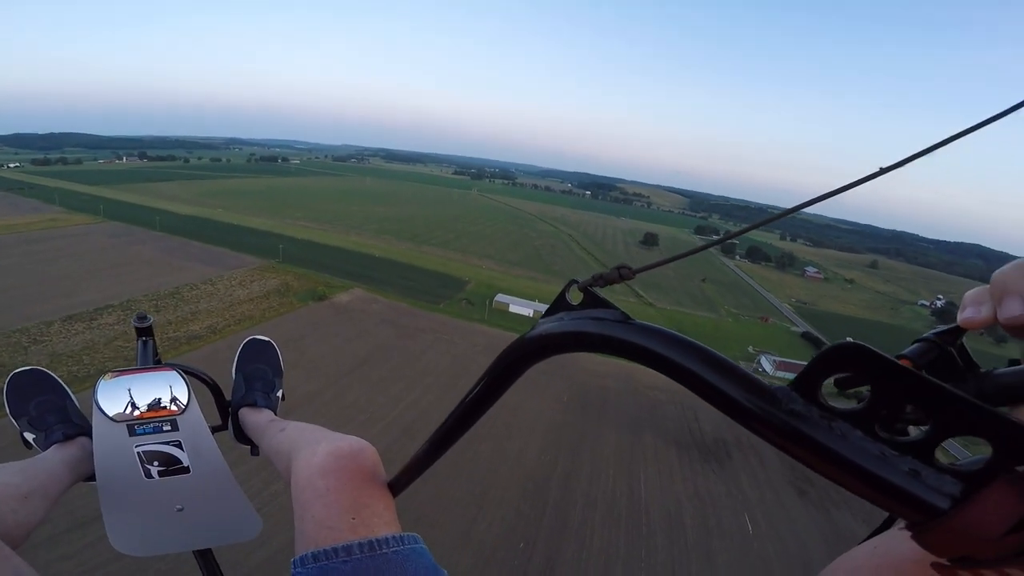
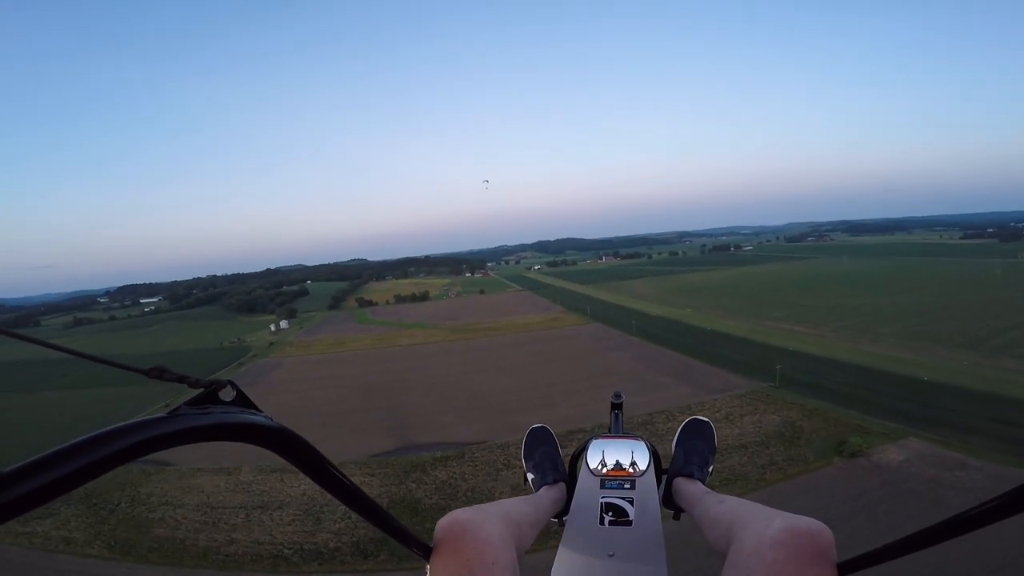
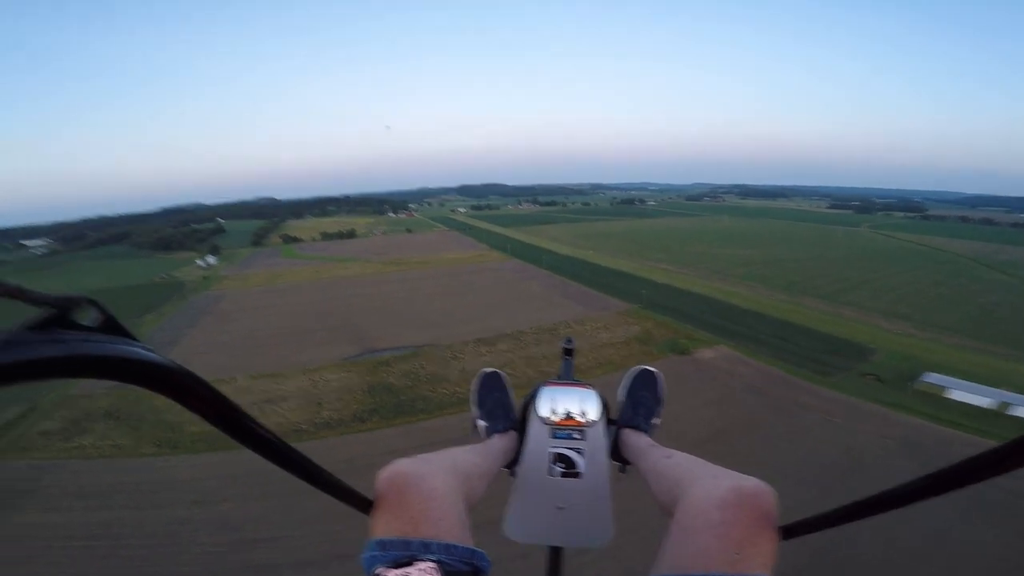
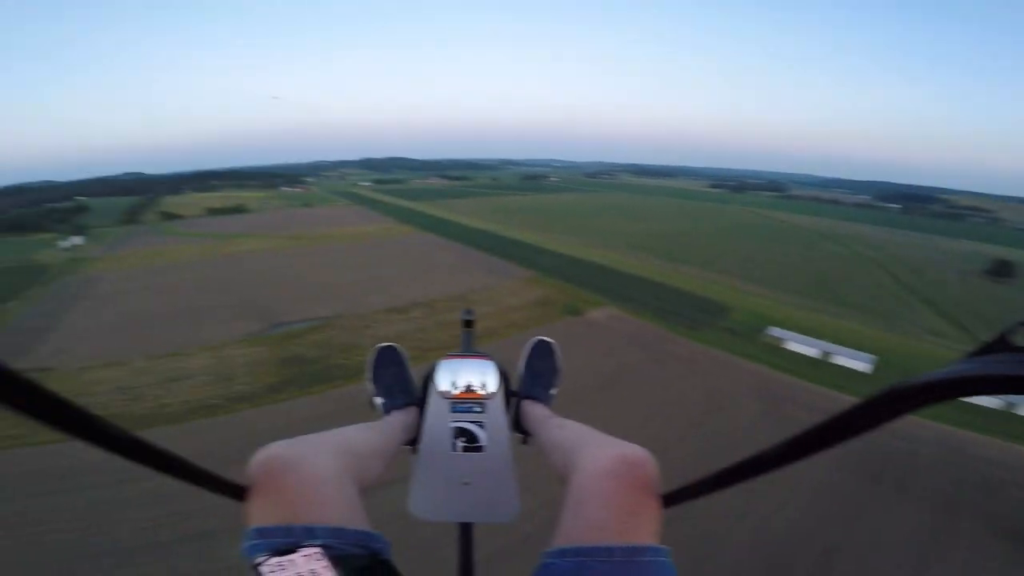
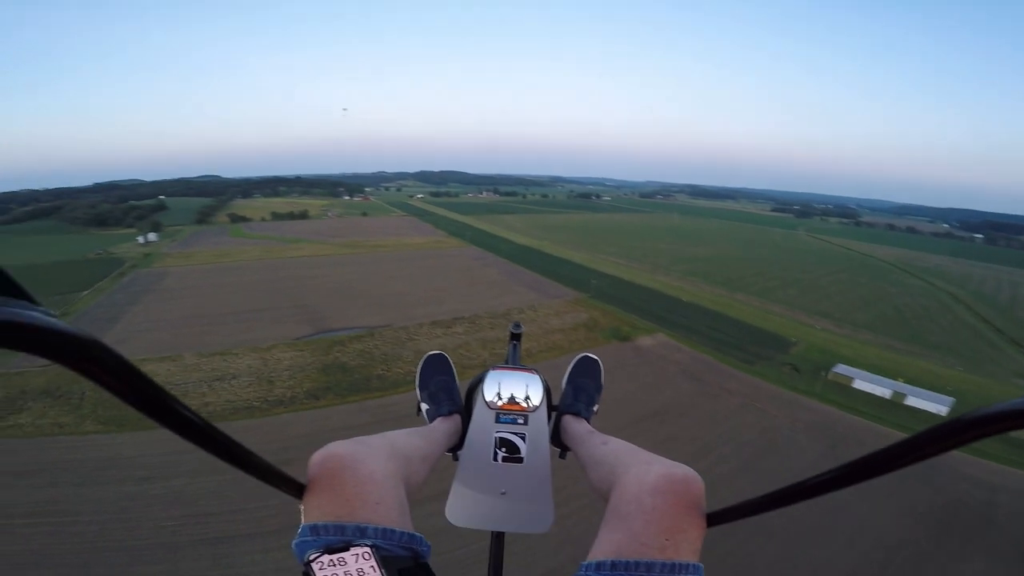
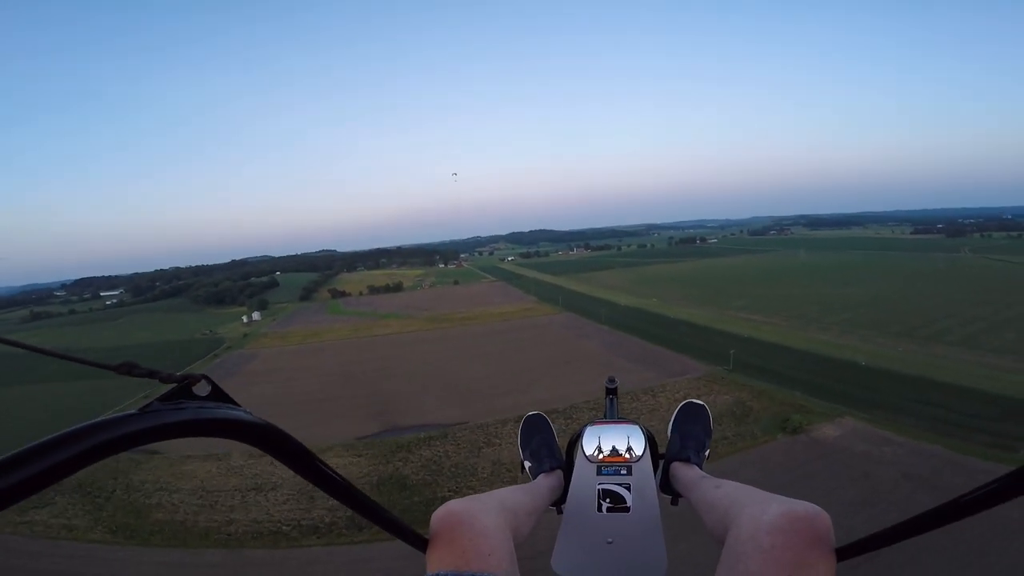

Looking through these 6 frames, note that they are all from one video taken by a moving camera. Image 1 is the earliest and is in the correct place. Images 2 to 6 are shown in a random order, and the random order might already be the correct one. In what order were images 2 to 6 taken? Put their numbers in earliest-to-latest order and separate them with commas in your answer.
4, 5, 3, 6, 2
